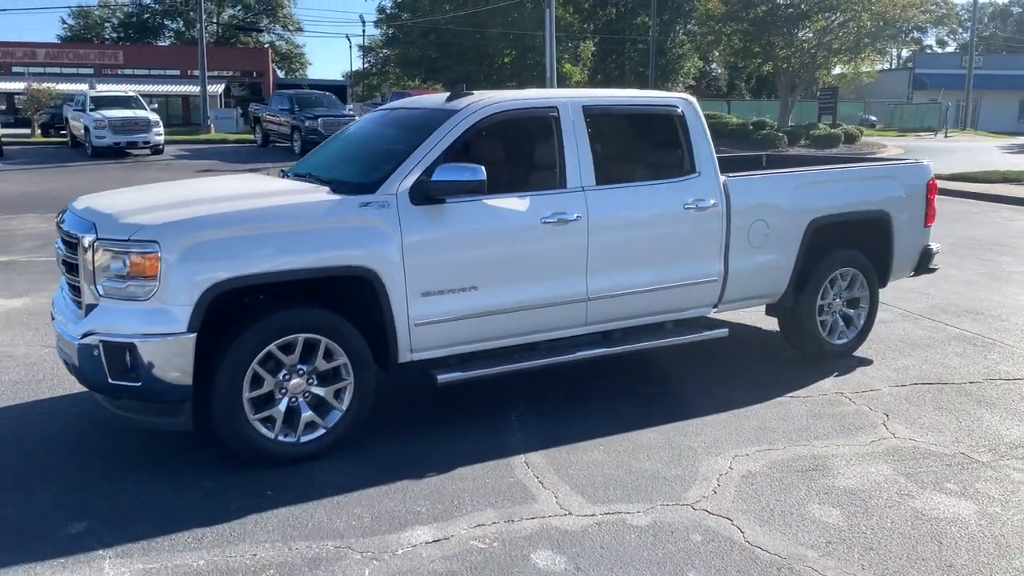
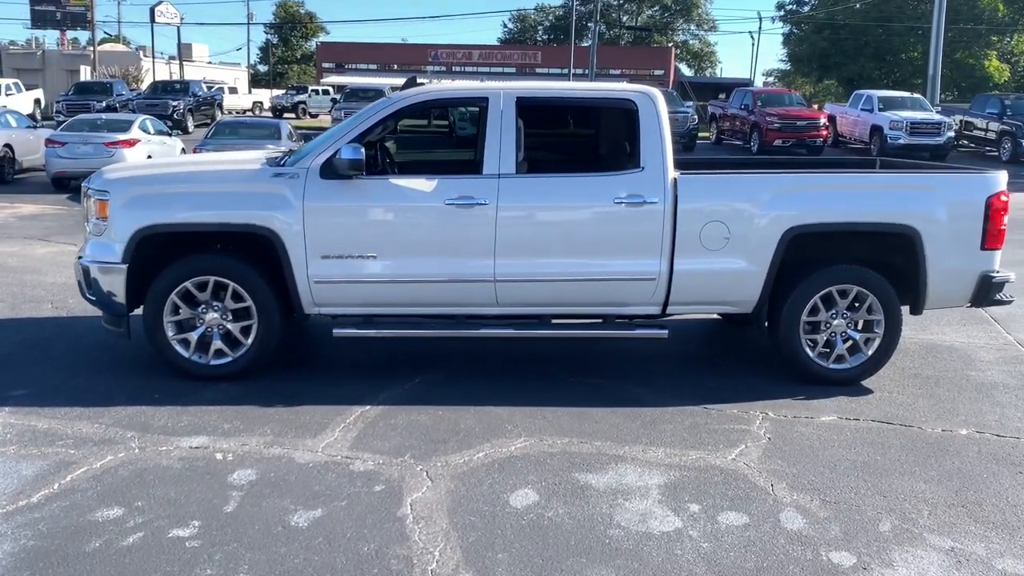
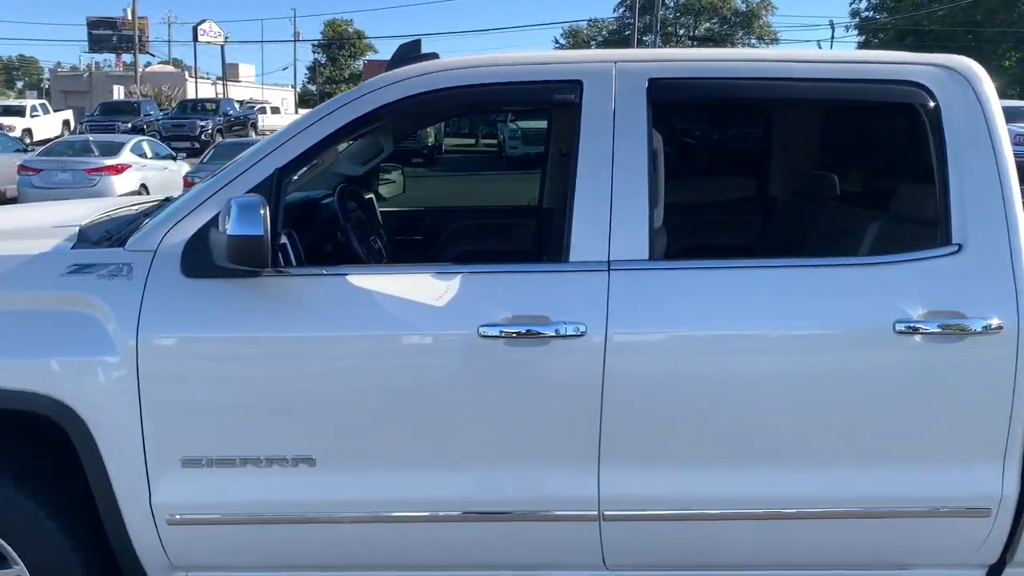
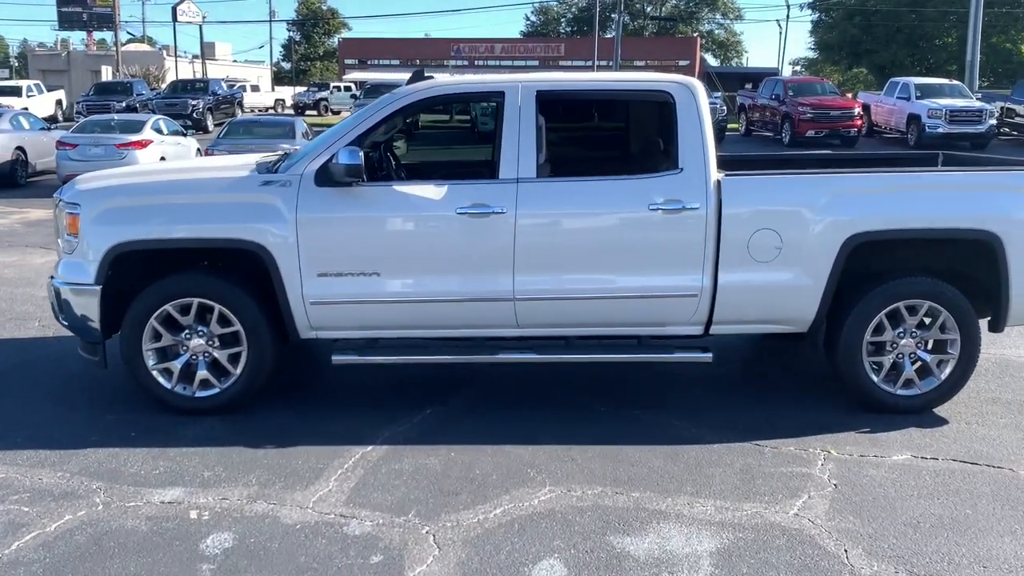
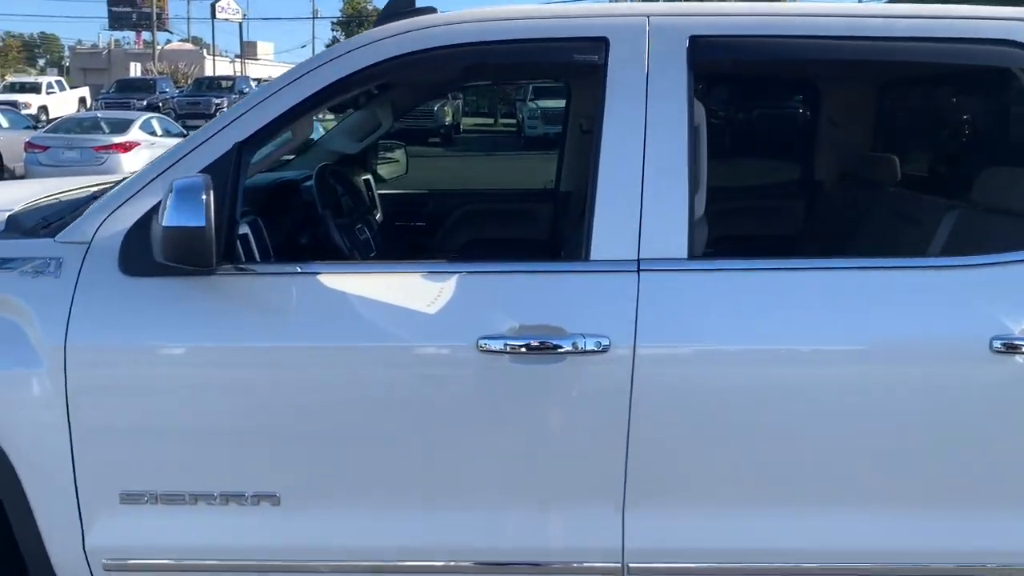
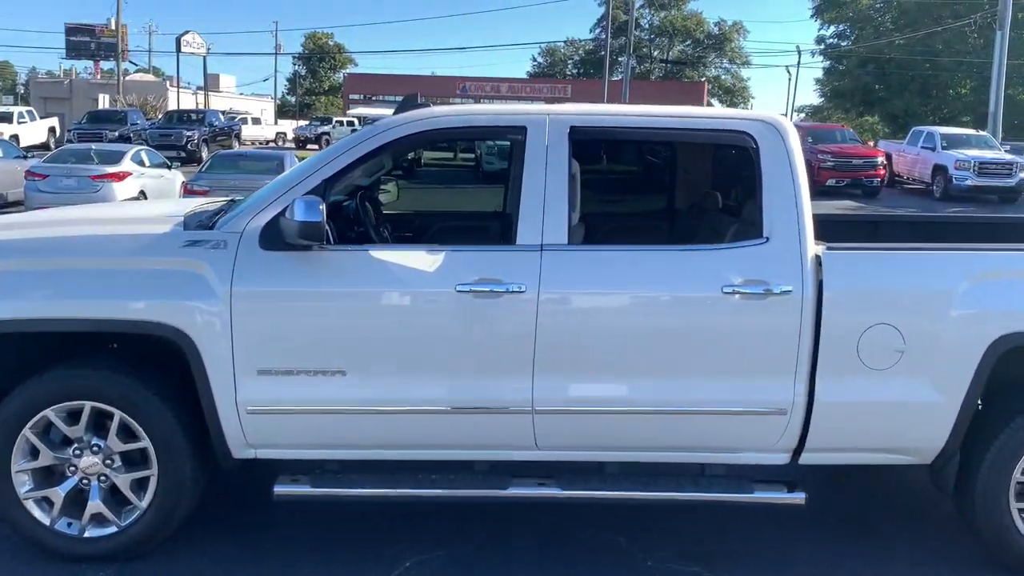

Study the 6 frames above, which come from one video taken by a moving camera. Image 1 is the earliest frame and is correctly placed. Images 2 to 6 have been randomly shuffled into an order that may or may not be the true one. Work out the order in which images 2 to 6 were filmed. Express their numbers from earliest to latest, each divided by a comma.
2, 4, 6, 3, 5
